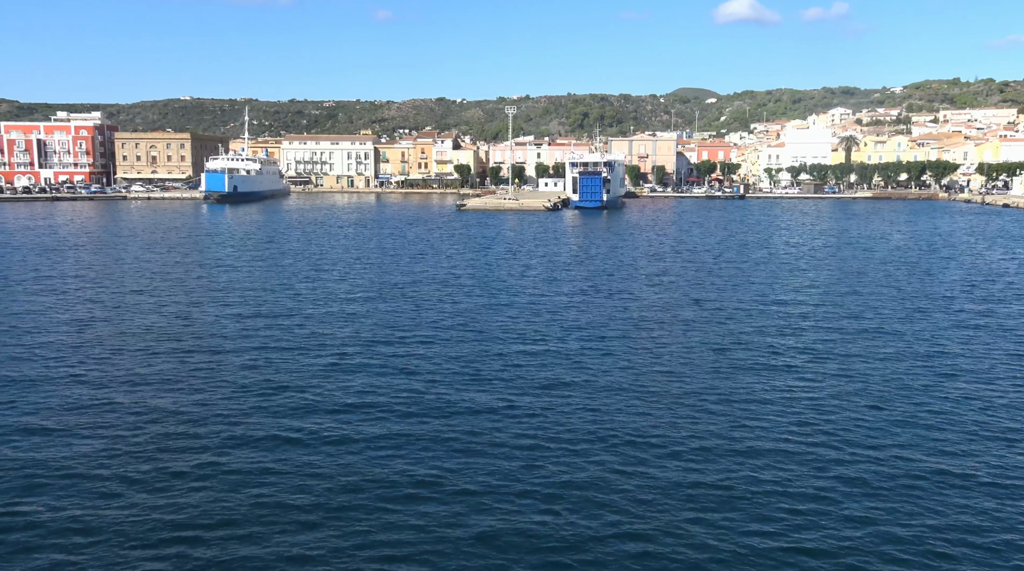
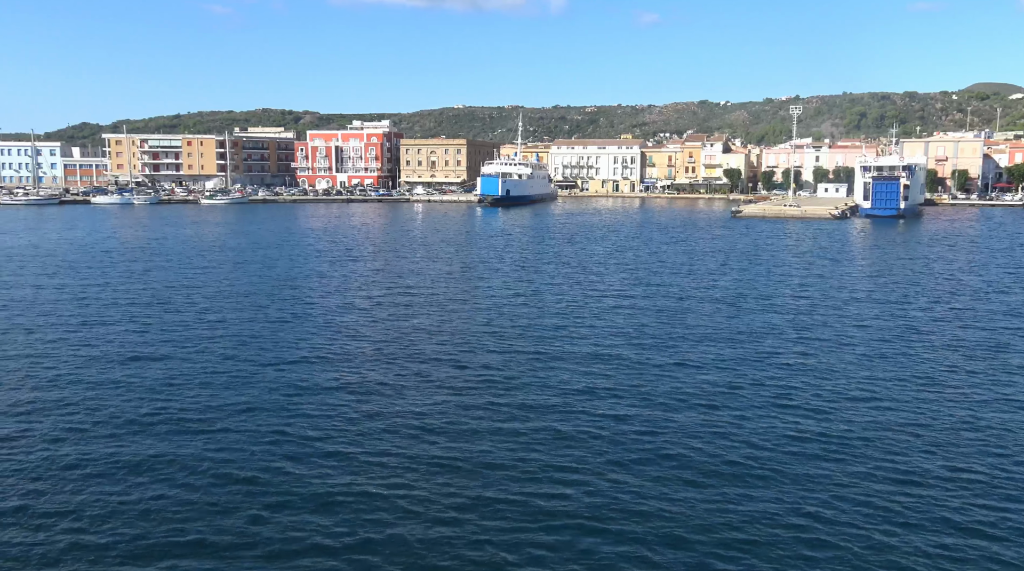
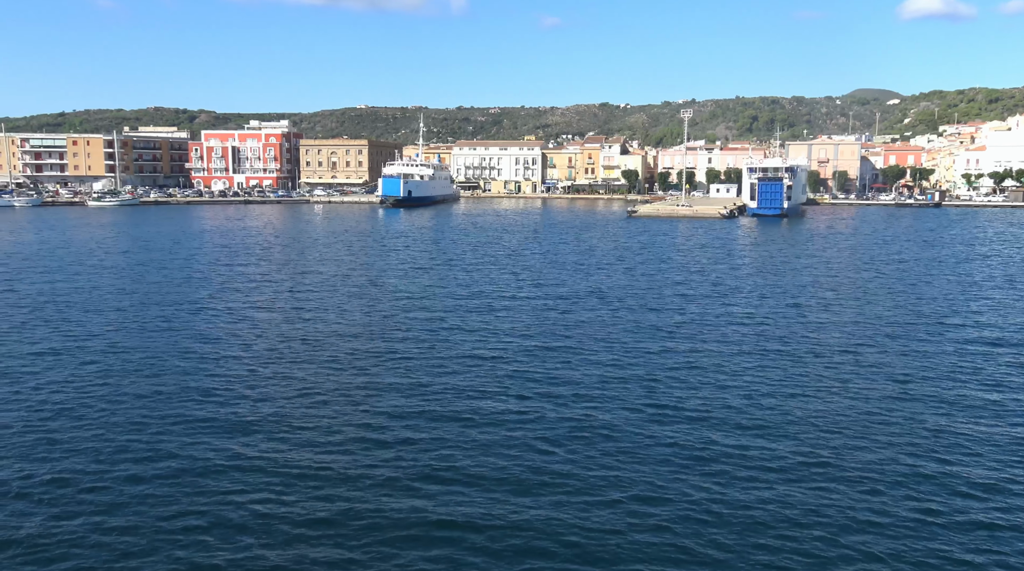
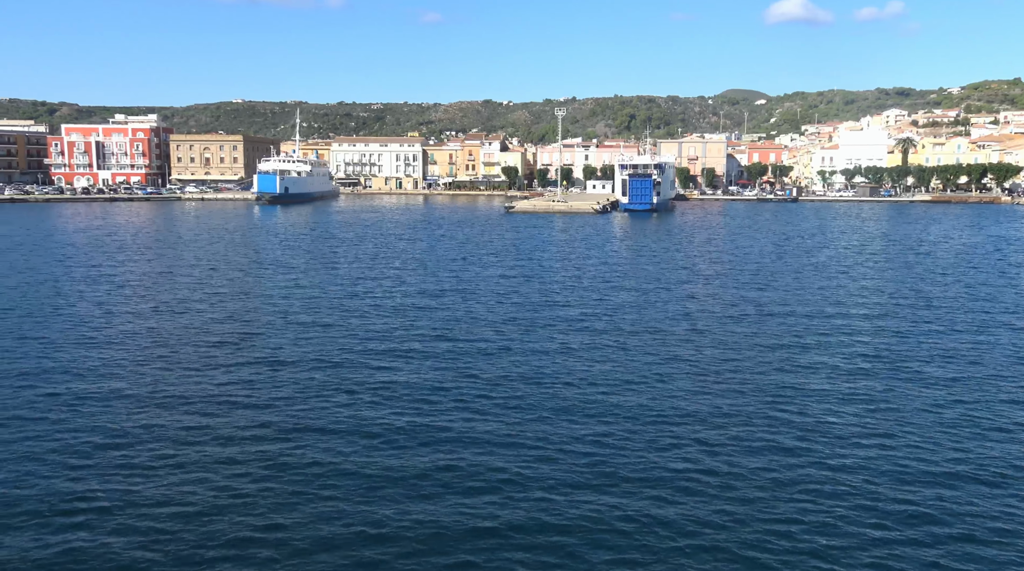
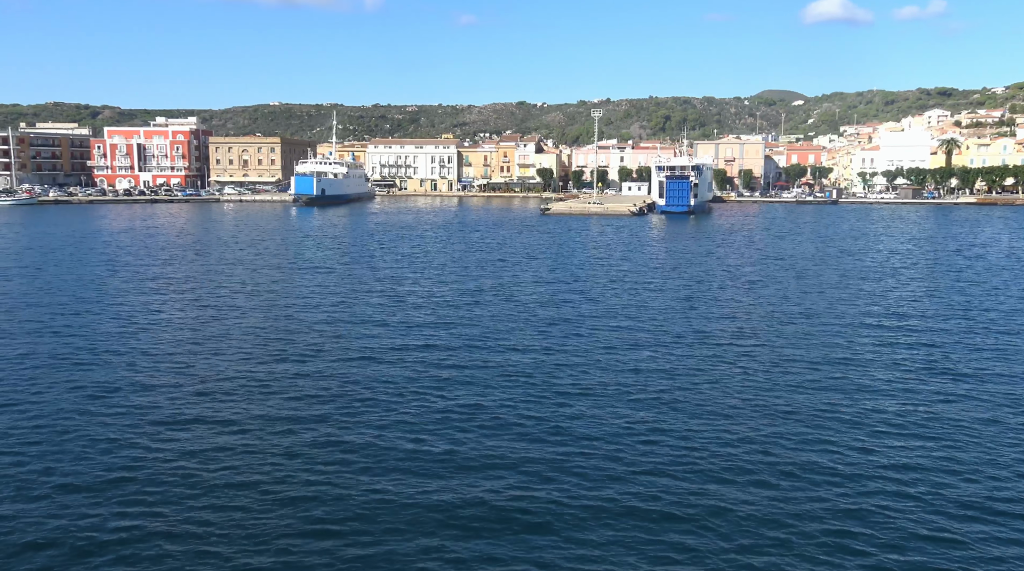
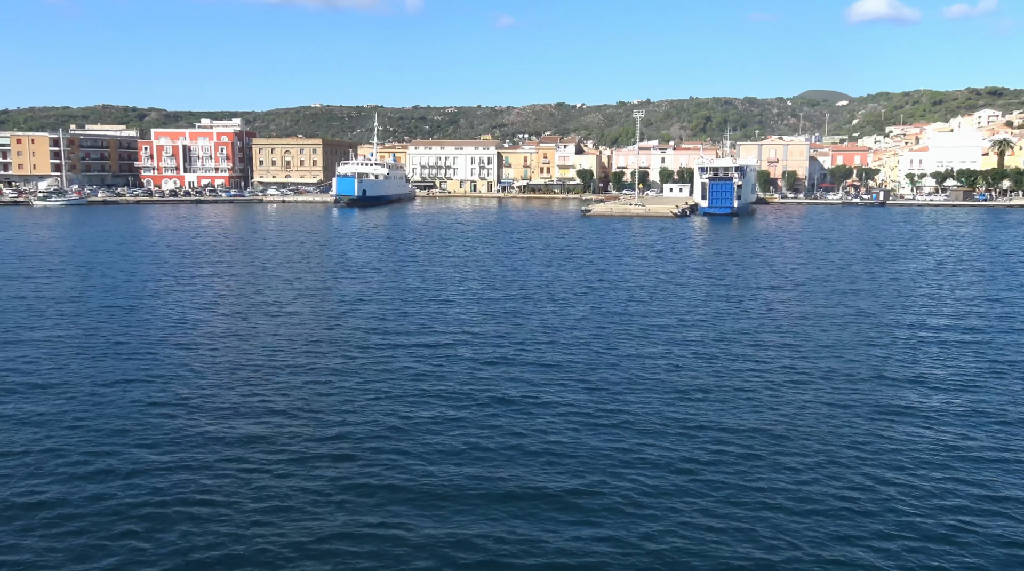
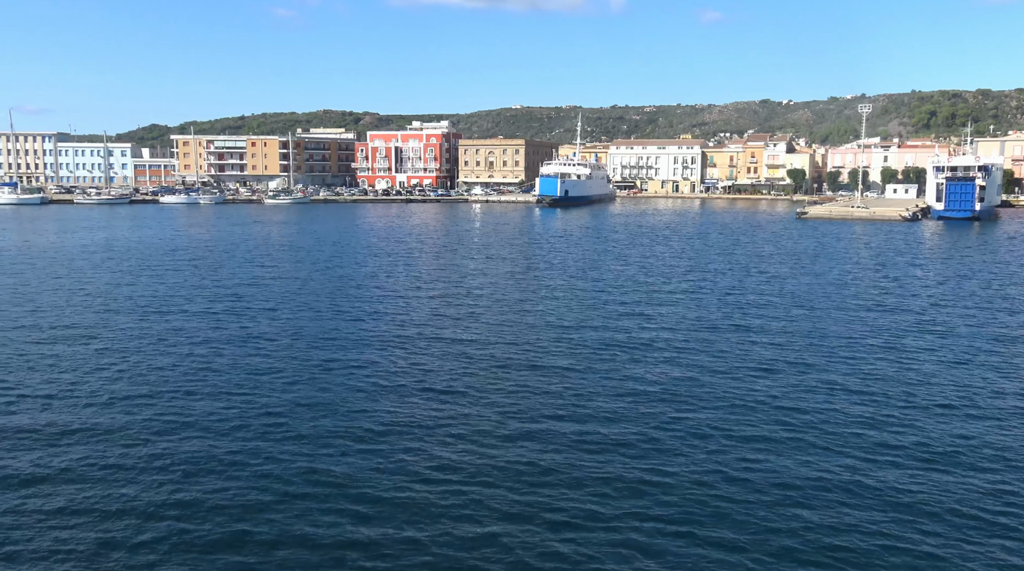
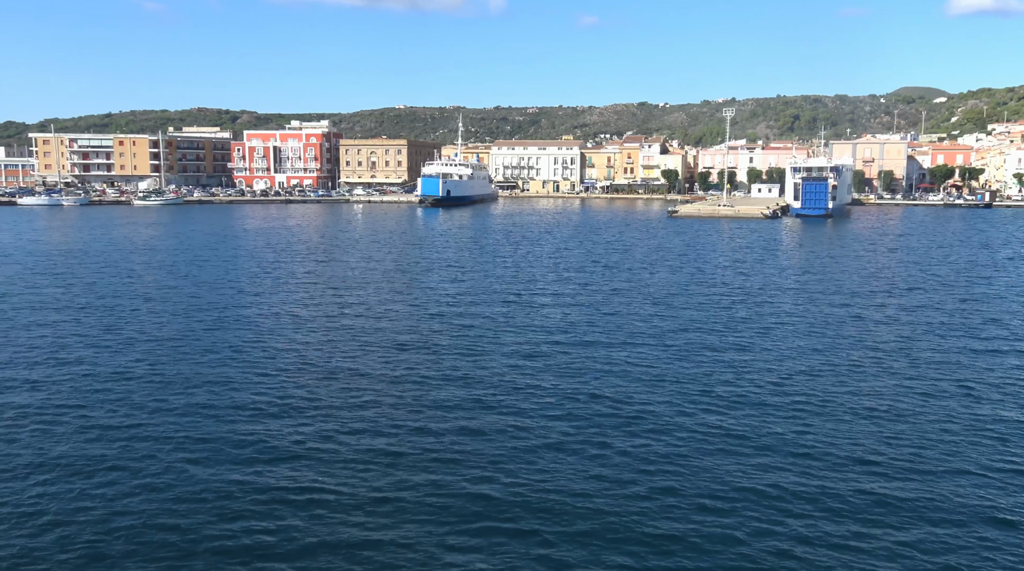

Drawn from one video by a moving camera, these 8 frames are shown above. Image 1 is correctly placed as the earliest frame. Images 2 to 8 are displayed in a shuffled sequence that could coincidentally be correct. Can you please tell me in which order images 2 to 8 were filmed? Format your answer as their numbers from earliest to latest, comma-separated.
4, 5, 6, 3, 8, 2, 7
